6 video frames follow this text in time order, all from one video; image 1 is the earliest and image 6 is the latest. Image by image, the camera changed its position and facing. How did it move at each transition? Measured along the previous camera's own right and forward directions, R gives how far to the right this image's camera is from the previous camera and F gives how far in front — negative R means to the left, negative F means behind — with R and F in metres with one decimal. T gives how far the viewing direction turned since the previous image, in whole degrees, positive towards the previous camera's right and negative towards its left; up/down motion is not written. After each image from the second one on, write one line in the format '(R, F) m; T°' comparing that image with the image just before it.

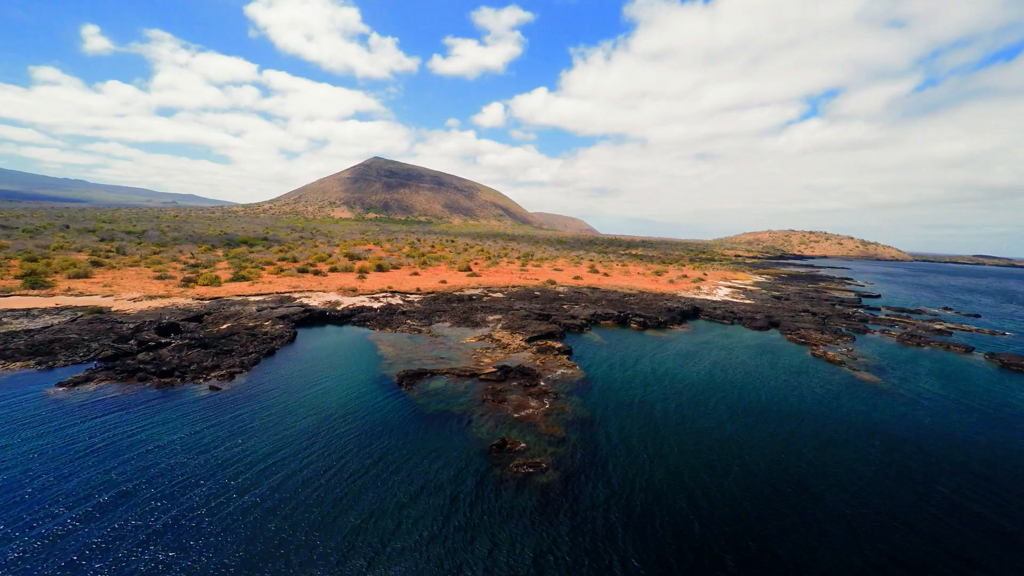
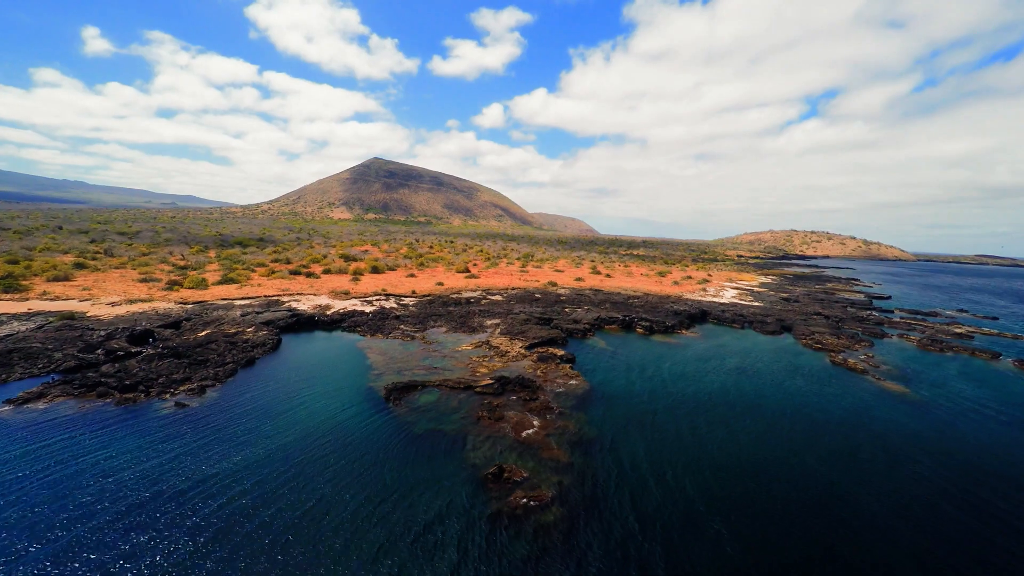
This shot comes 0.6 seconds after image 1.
(+0.1, +1.3) m; 0°
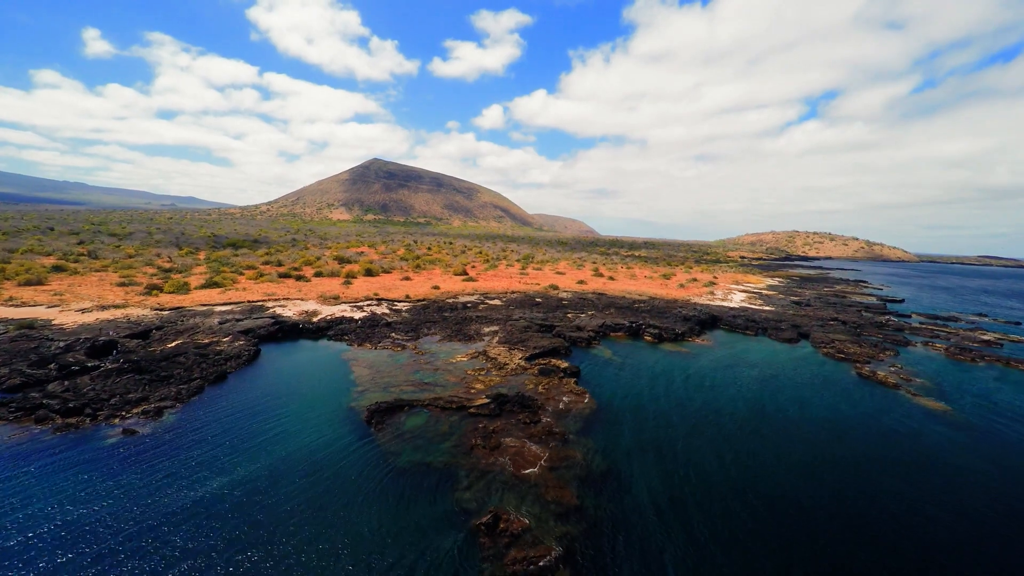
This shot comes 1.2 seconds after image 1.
(0.0, +1.6) m; 0°
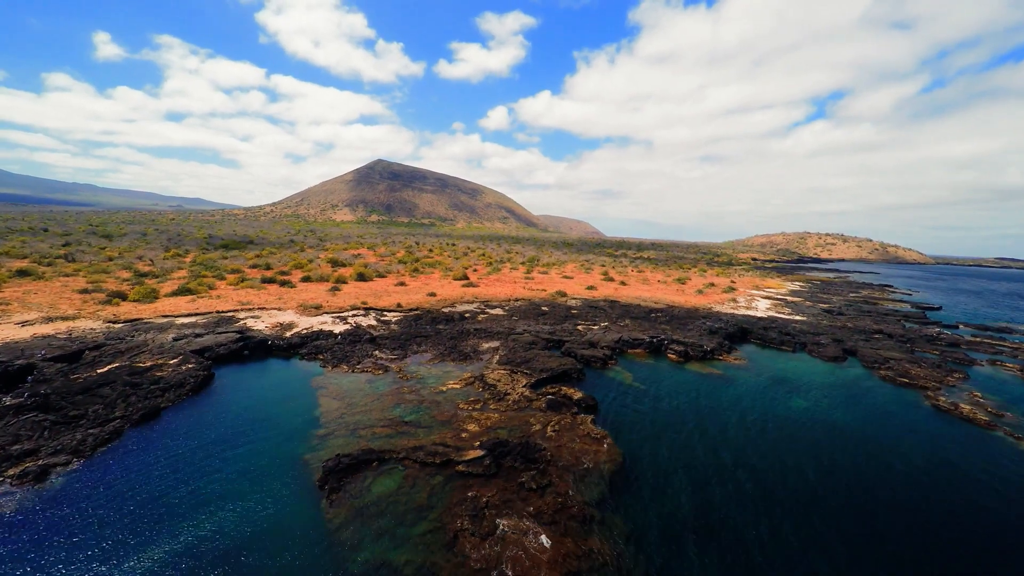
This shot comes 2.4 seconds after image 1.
(+0.1, +3.1) m; -1°
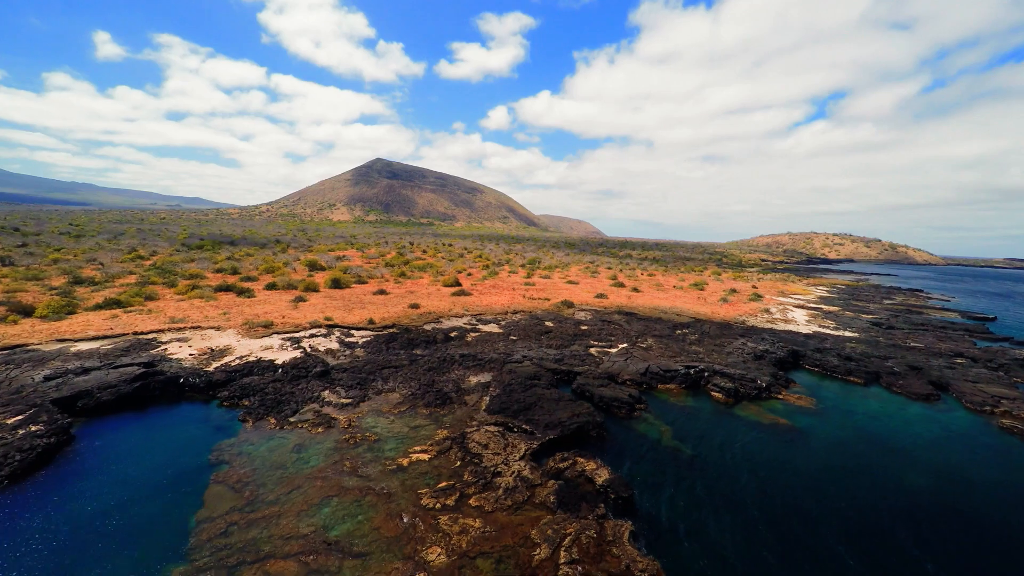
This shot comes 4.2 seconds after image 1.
(+0.2, +4.8) m; 0°
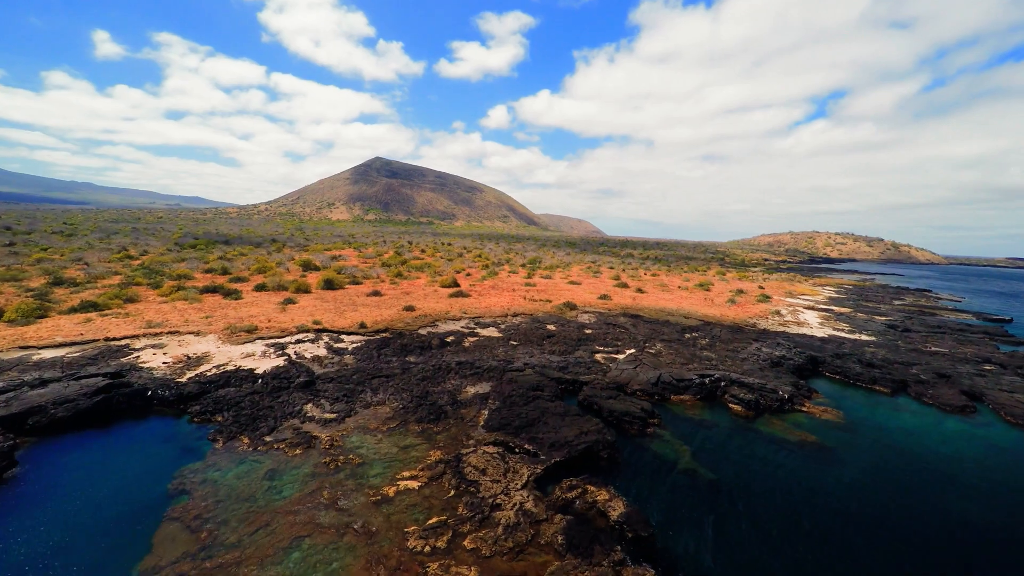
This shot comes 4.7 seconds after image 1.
(0.0, +1.3) m; 0°
